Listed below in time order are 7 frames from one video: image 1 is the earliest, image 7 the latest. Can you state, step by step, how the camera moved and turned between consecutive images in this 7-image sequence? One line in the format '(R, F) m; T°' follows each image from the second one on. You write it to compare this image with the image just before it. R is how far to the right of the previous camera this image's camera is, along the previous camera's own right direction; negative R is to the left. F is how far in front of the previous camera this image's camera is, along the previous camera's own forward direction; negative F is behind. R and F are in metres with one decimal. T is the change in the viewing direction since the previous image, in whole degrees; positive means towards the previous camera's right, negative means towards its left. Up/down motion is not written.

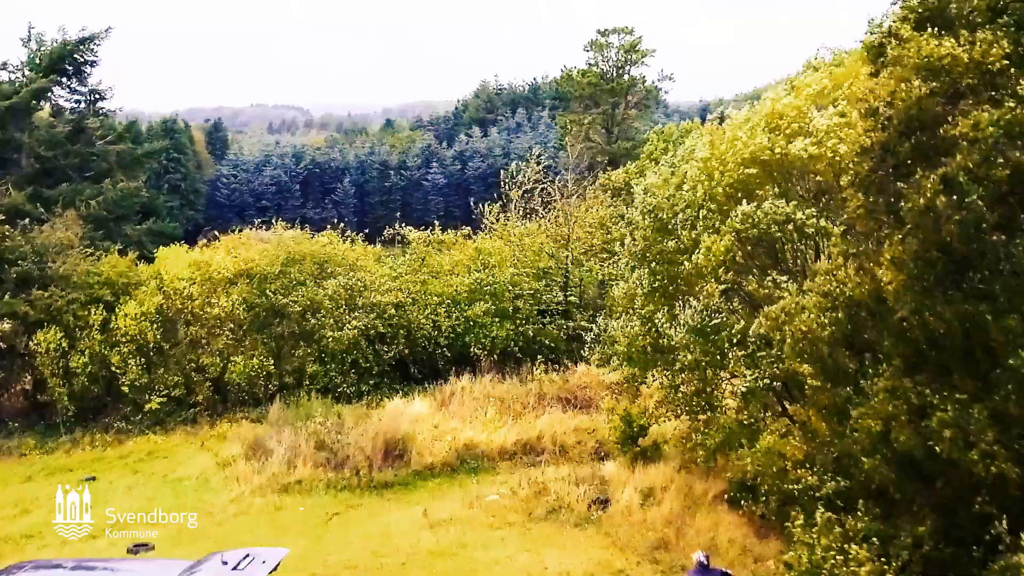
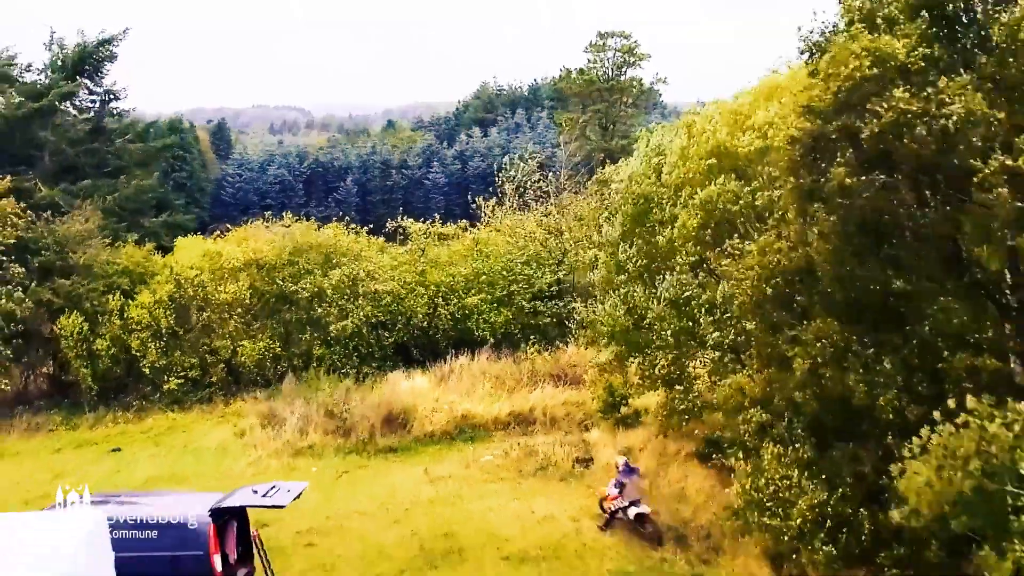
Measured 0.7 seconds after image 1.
(+0.2, -1.8) m; 0°
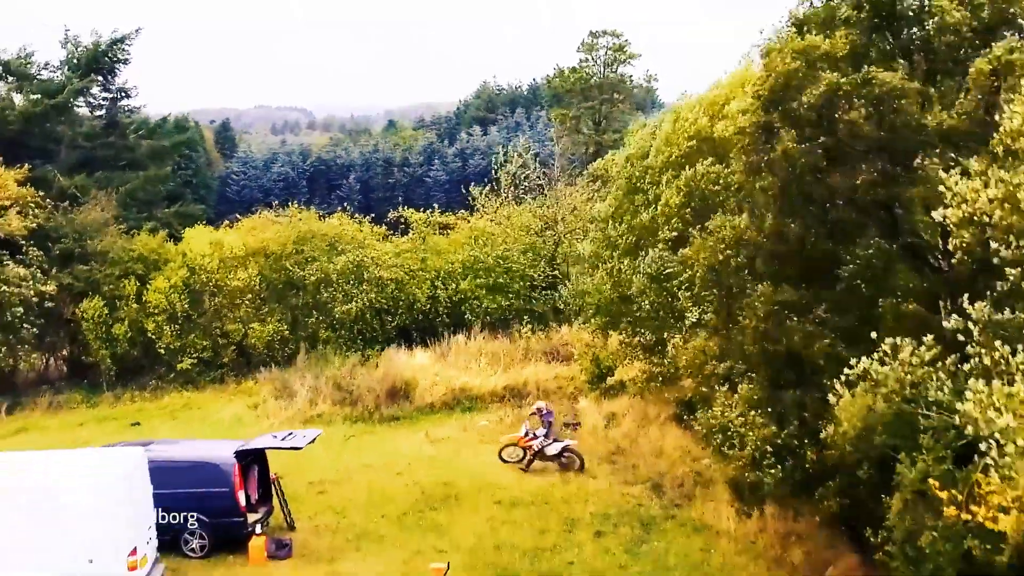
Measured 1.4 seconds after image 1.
(+0.1, -1.6) m; 0°
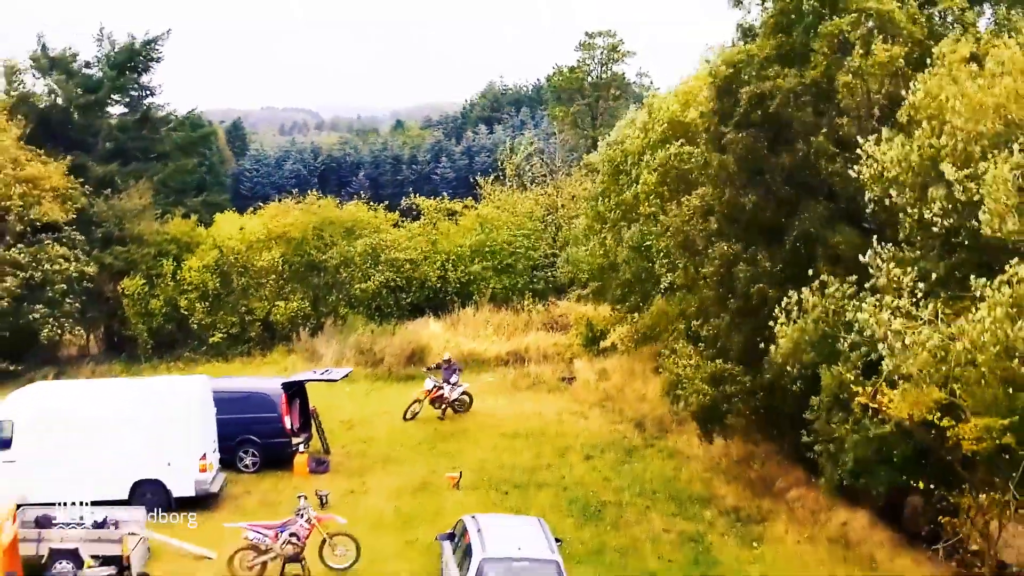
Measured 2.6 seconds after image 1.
(+0.1, -2.6) m; 0°
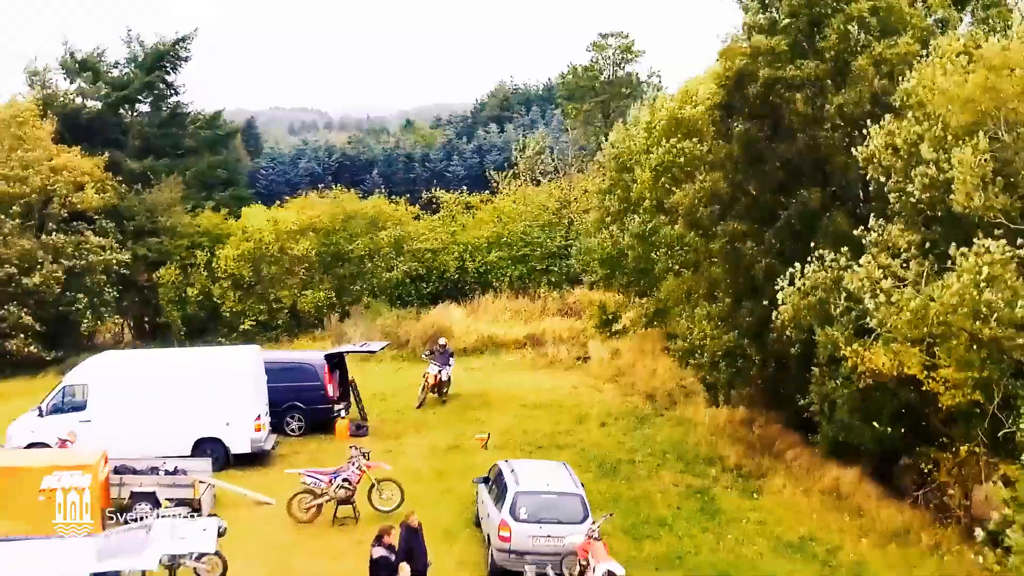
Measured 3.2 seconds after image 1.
(-0.3, -1.6) m; 0°
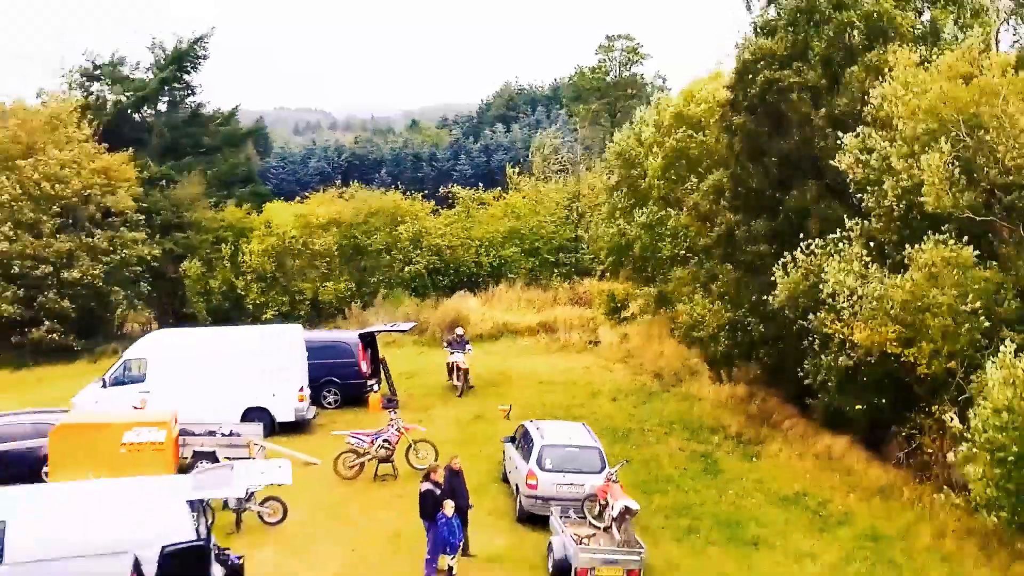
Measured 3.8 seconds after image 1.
(-0.3, -1.6) m; 0°
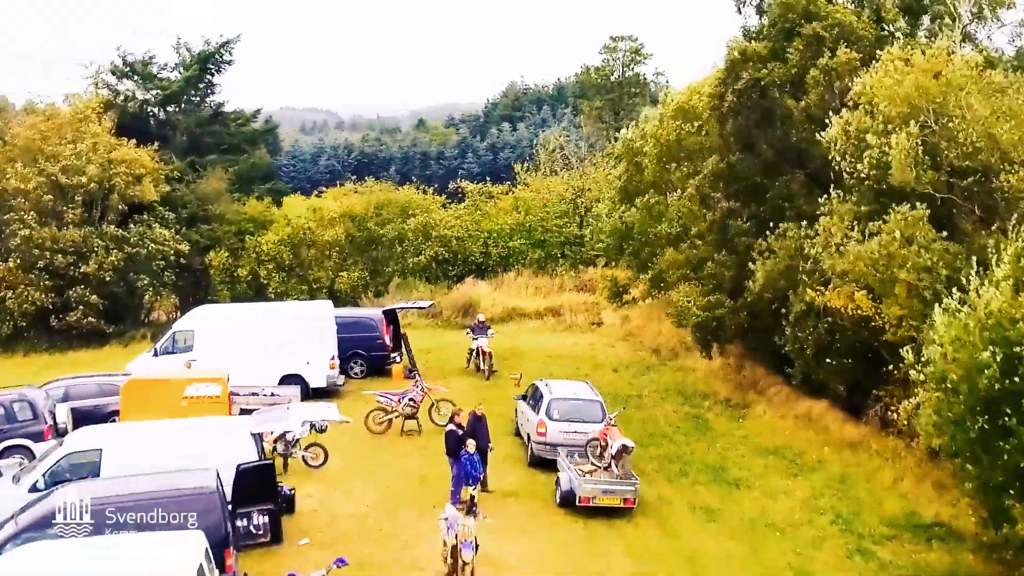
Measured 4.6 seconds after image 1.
(-0.1, -1.9) m; 0°
